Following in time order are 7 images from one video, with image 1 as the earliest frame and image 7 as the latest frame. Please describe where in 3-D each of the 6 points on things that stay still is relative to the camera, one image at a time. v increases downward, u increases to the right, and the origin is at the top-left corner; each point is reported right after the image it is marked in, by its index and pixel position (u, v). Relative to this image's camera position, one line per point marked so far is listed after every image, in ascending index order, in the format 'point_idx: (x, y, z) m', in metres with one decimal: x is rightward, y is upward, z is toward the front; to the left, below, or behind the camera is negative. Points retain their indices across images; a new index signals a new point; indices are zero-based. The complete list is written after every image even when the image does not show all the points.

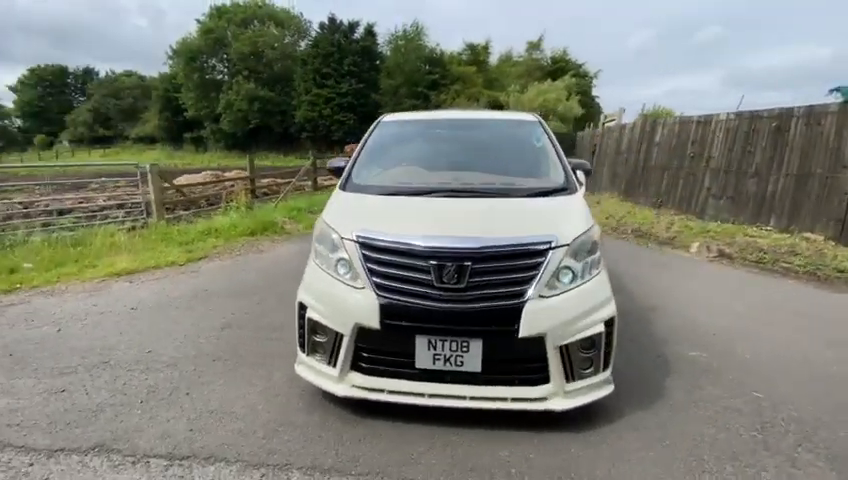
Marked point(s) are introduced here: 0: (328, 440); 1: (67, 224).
0: (-0.6, -1.2, +2.4) m
1: (-7.0, +0.3, +7.8) m
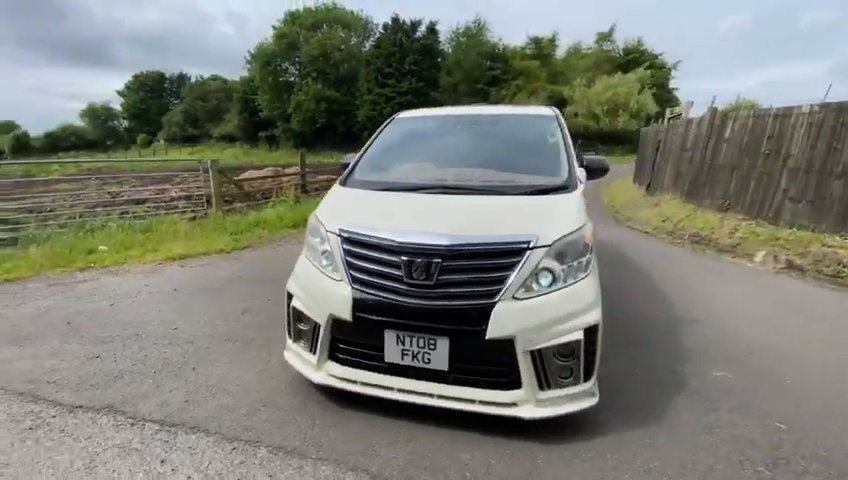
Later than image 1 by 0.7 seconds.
0: (-0.8, -1.2, +2.5) m
1: (-6.2, +0.6, +8.8) m
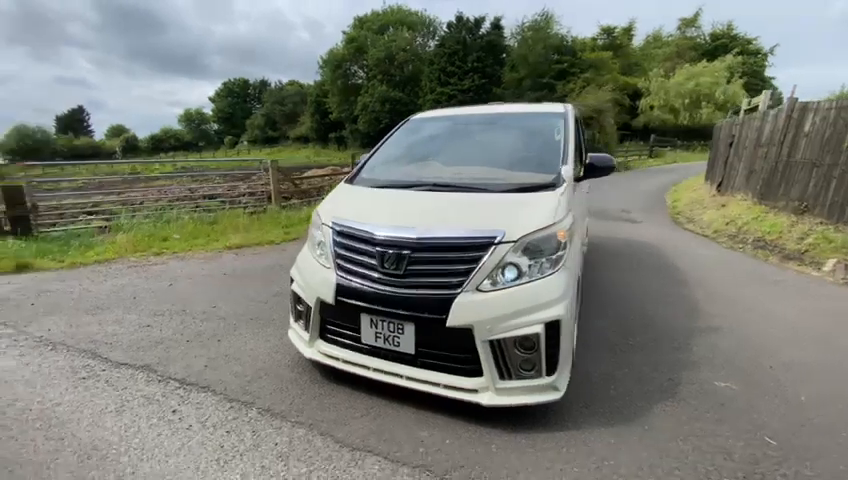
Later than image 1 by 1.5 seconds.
0: (-1.0, -1.1, +2.9) m
1: (-5.3, +0.8, +9.9) m
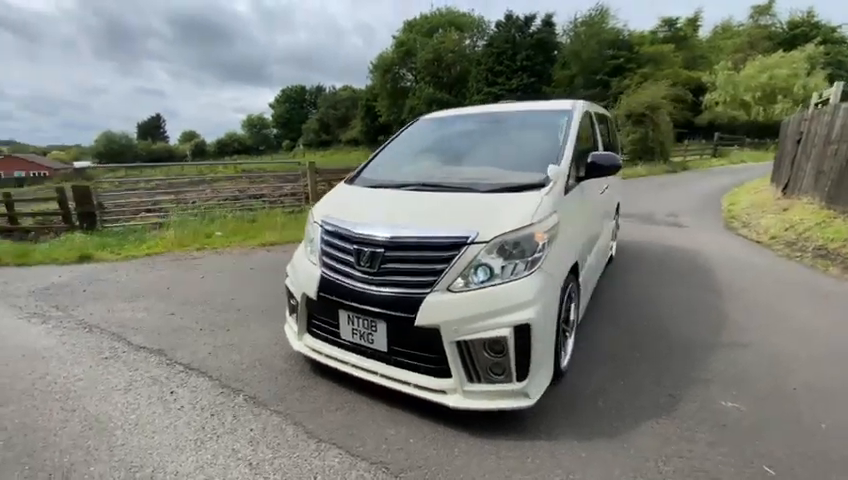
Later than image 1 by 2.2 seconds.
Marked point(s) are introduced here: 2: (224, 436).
0: (-1.1, -1.1, +3.0) m
1: (-4.5, +0.9, +10.5) m
2: (-1.2, -1.2, +2.4) m
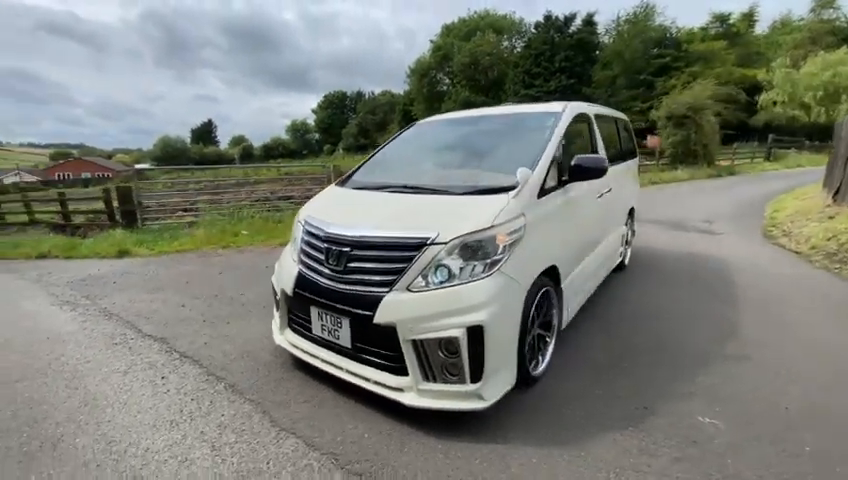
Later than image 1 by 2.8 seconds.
0: (-1.3, -1.1, +3.2) m
1: (-3.9, +0.9, +11.0) m
2: (-1.5, -1.2, +2.6) m
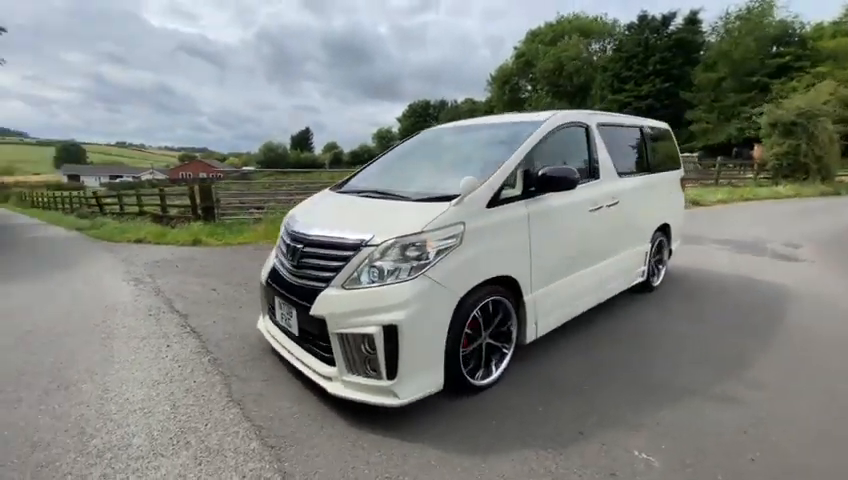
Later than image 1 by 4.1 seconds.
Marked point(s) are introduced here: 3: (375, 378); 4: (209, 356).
0: (-1.6, -1.0, +3.6) m
1: (-2.5, +0.9, +11.8) m
2: (-1.9, -1.1, +3.1) m
3: (-0.3, -0.9, +2.5) m
4: (-1.9, -1.0, +3.5) m
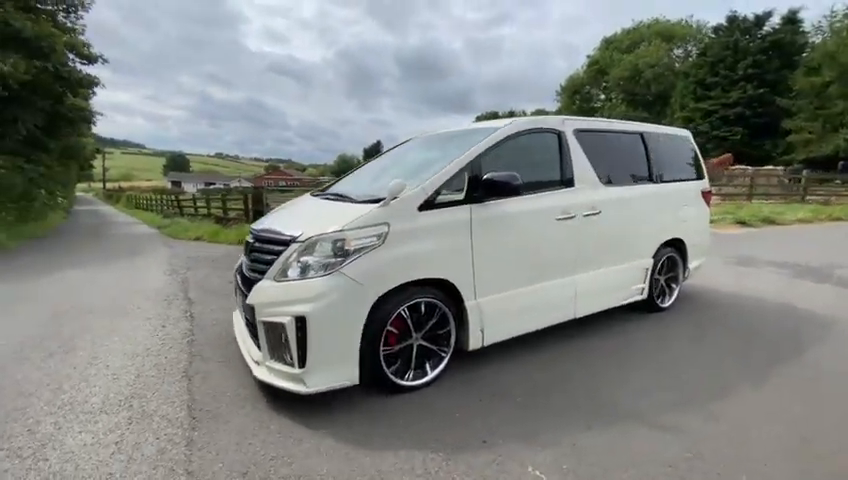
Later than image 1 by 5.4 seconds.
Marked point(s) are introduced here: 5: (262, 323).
0: (-2.1, -1.0, +4.0) m
1: (-1.4, +0.7, +12.2) m
2: (-2.4, -1.0, +3.5) m
3: (-0.9, -0.9, +2.7) m
4: (-2.3, -1.0, +3.9) m
5: (-1.1, -0.6, +2.8) m
